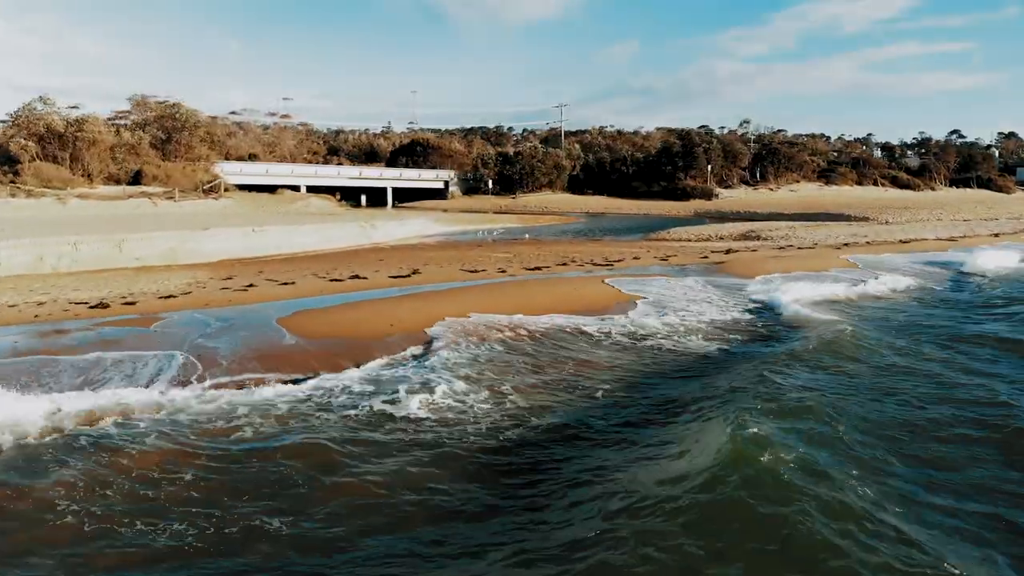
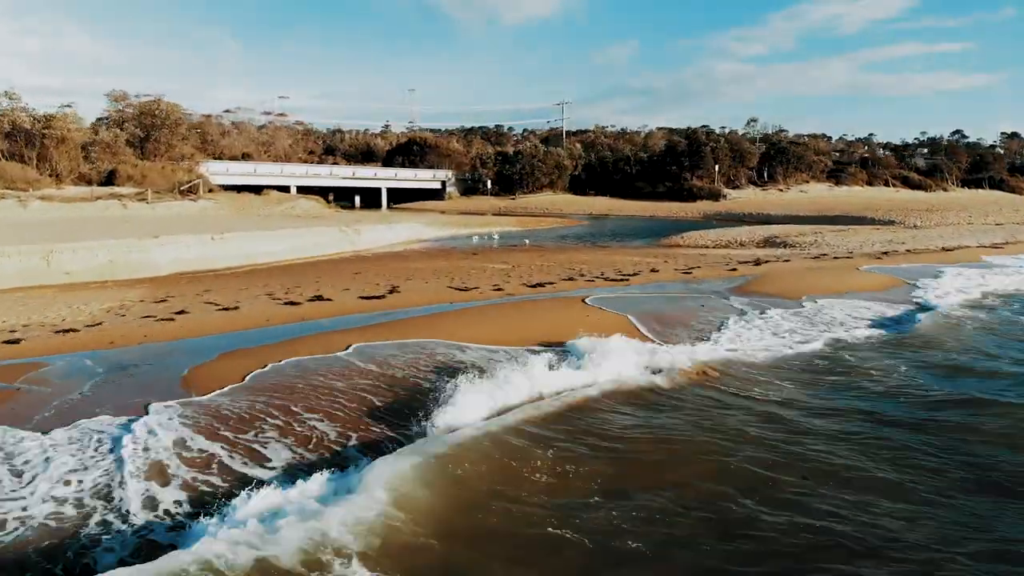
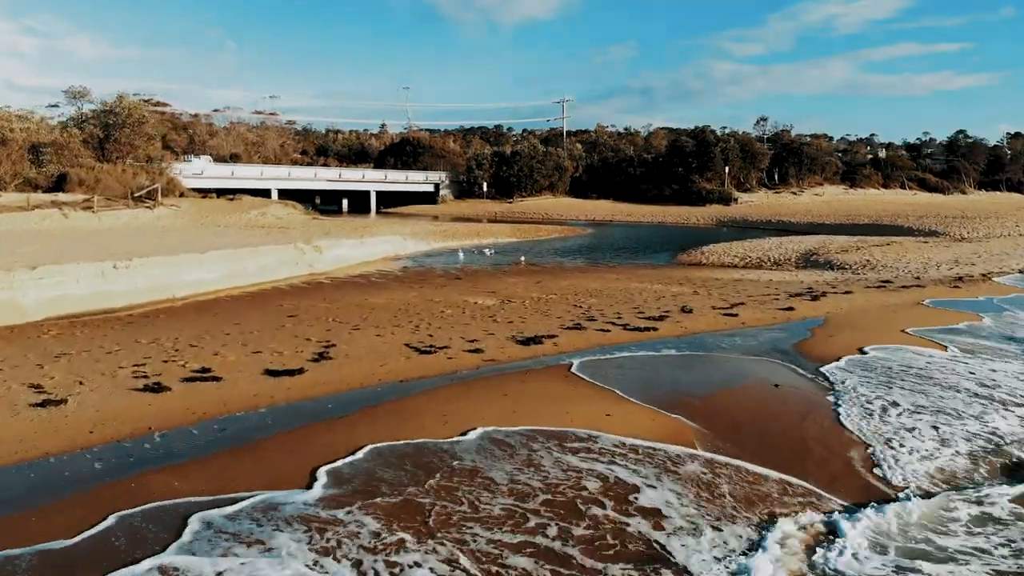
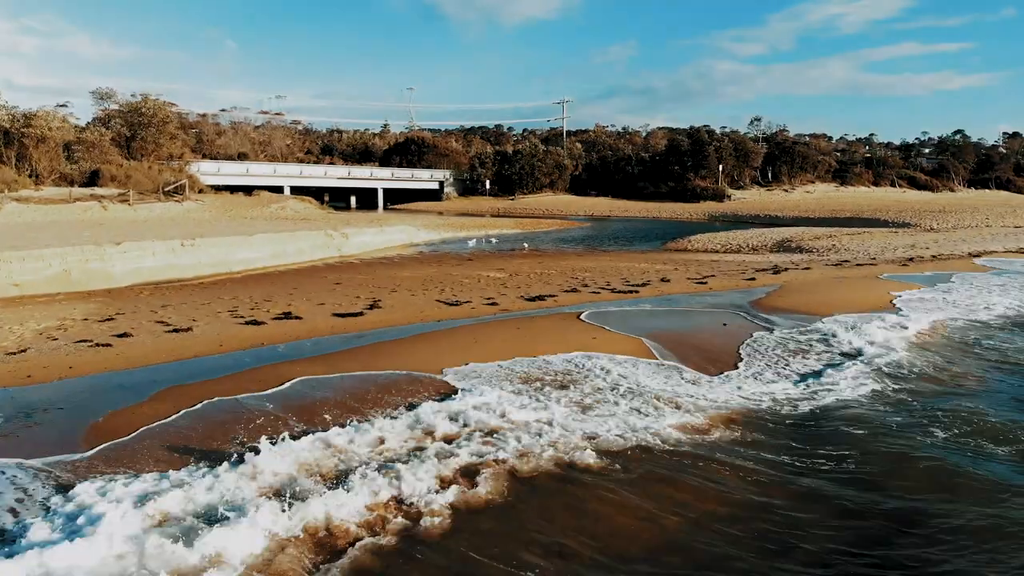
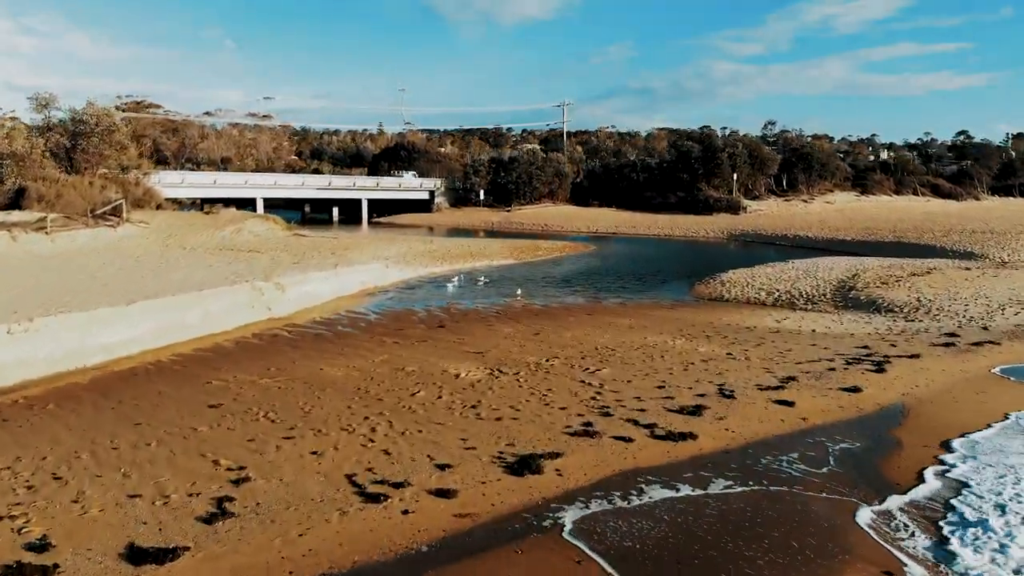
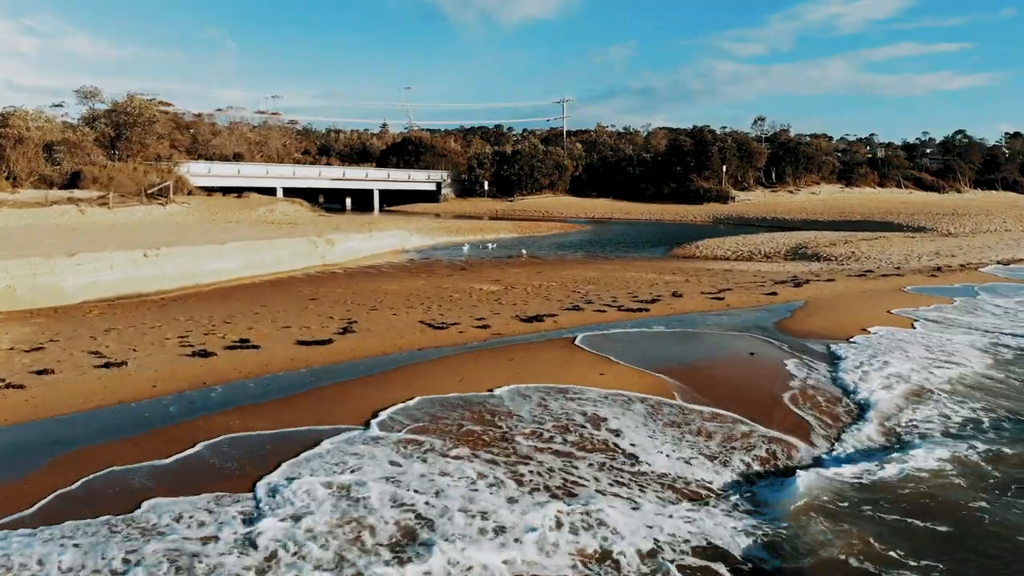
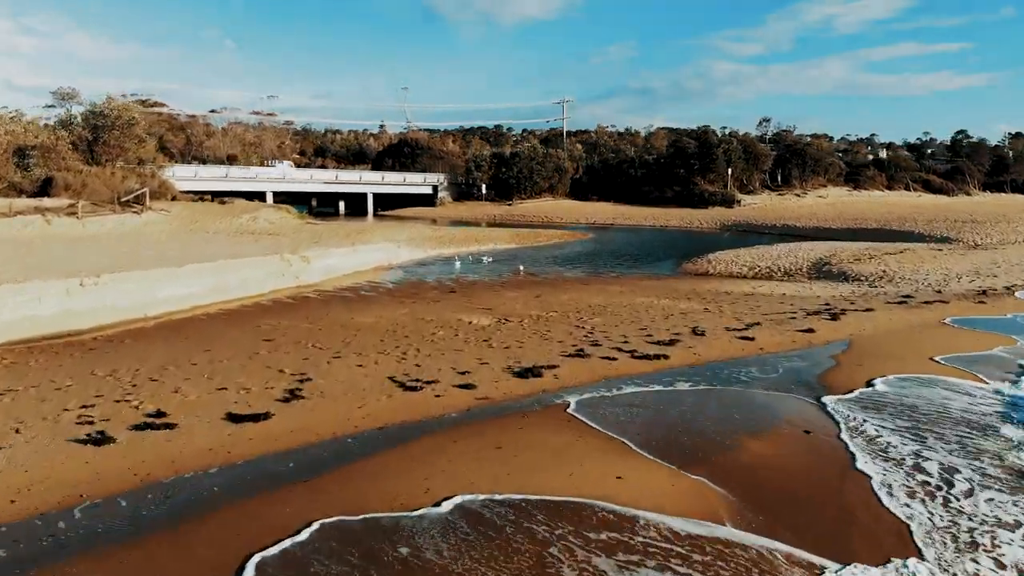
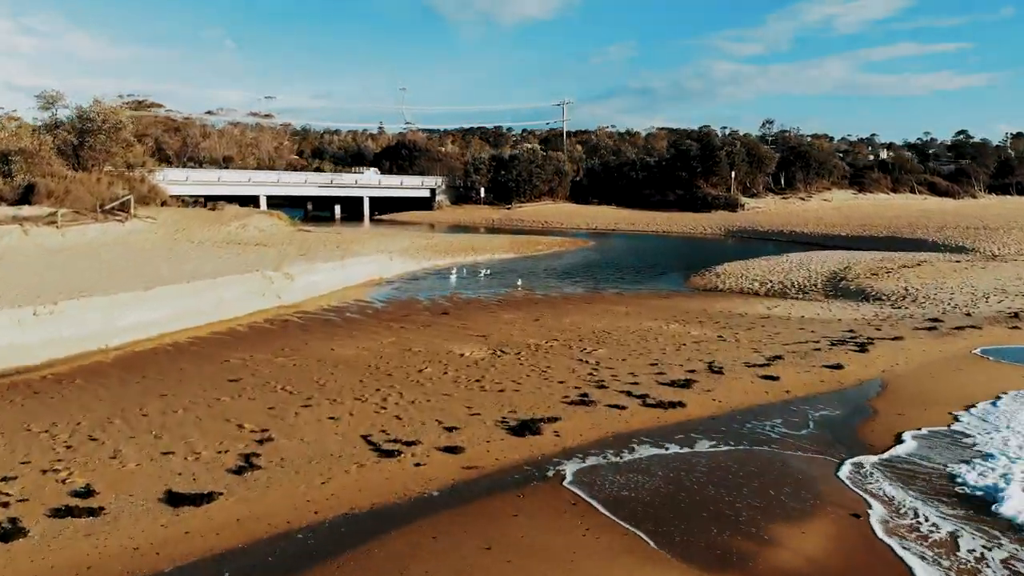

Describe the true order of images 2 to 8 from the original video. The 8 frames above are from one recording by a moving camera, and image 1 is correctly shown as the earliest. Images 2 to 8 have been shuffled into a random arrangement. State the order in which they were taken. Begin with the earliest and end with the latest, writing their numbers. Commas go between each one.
2, 4, 6, 3, 7, 8, 5
